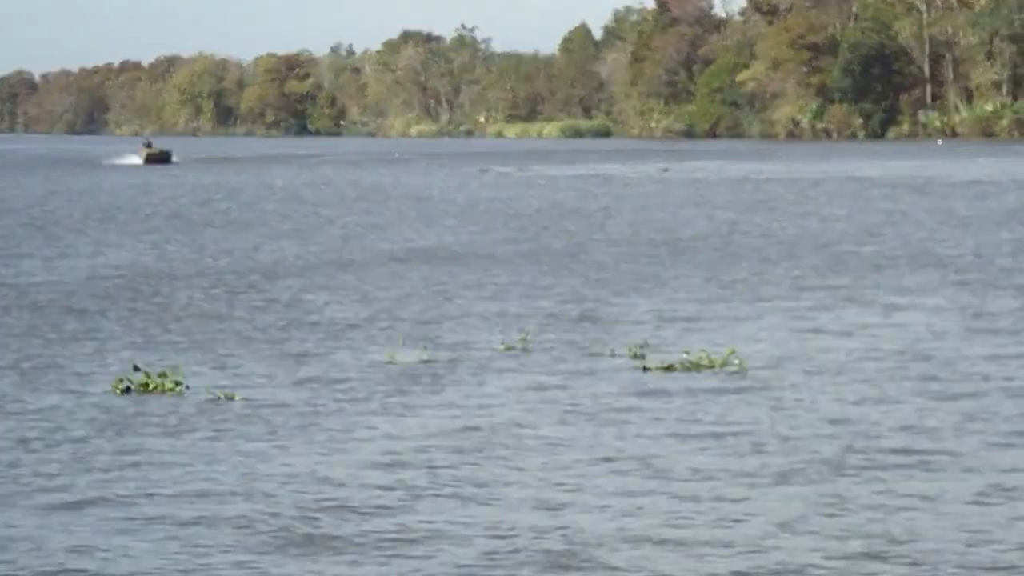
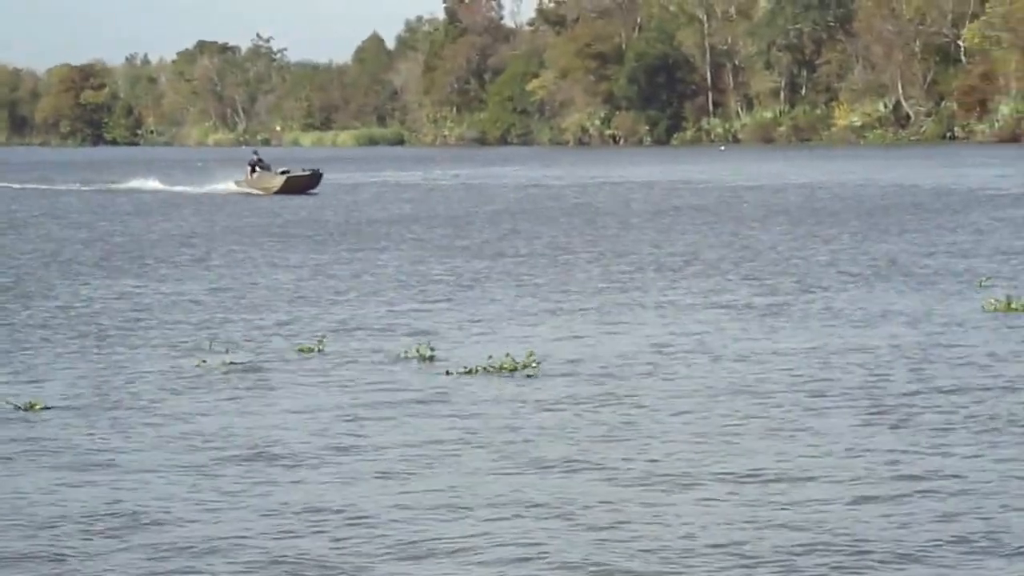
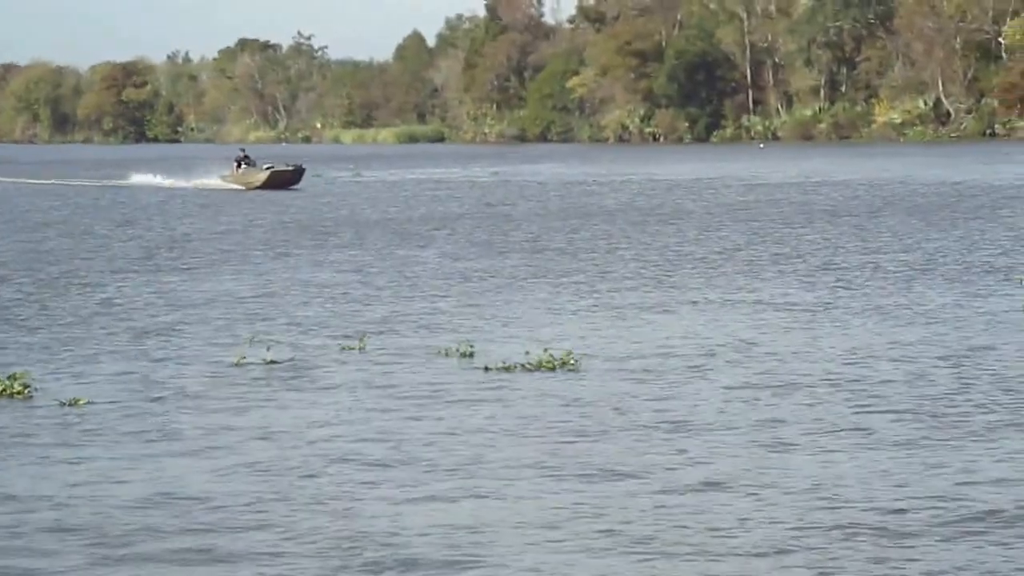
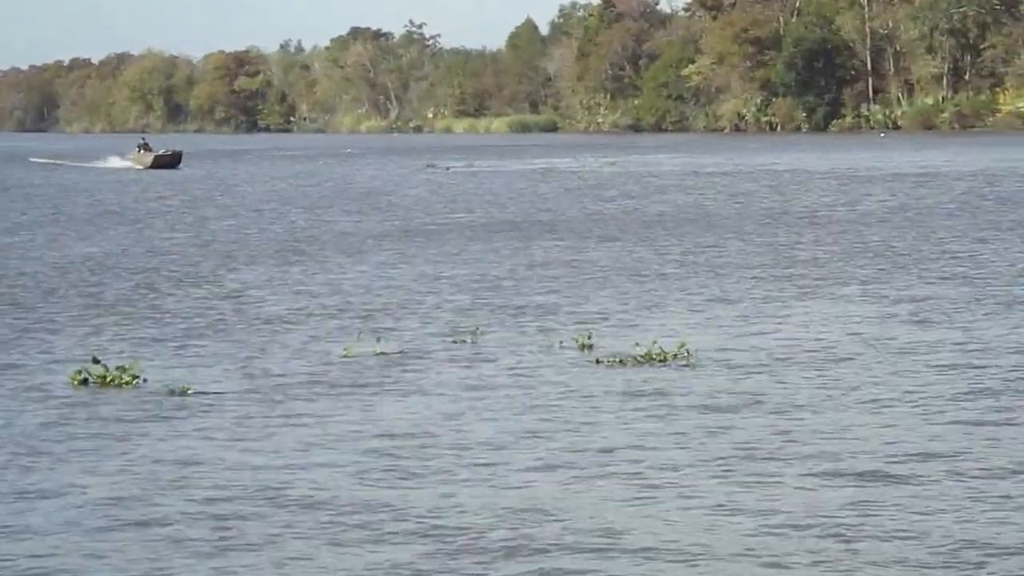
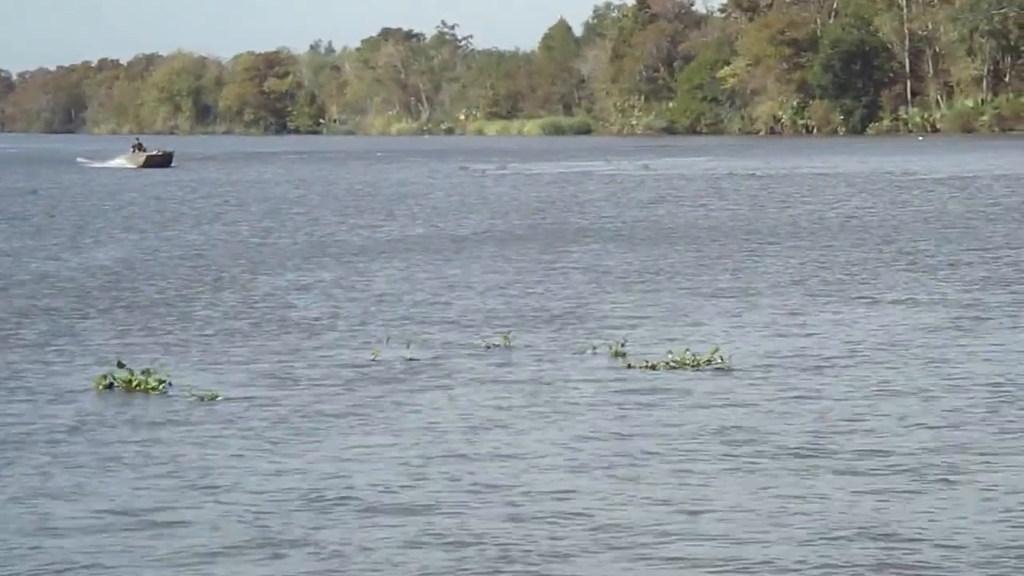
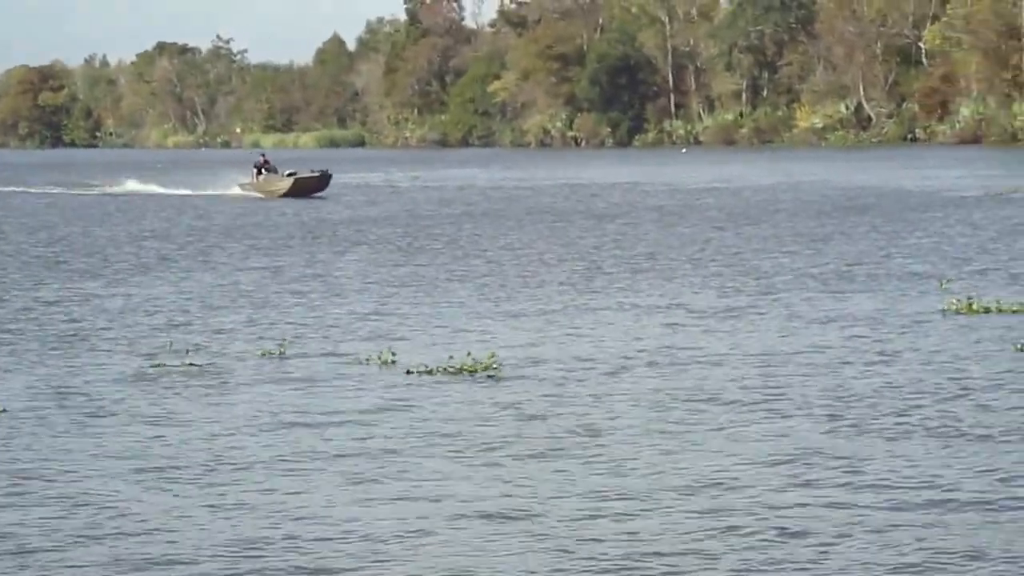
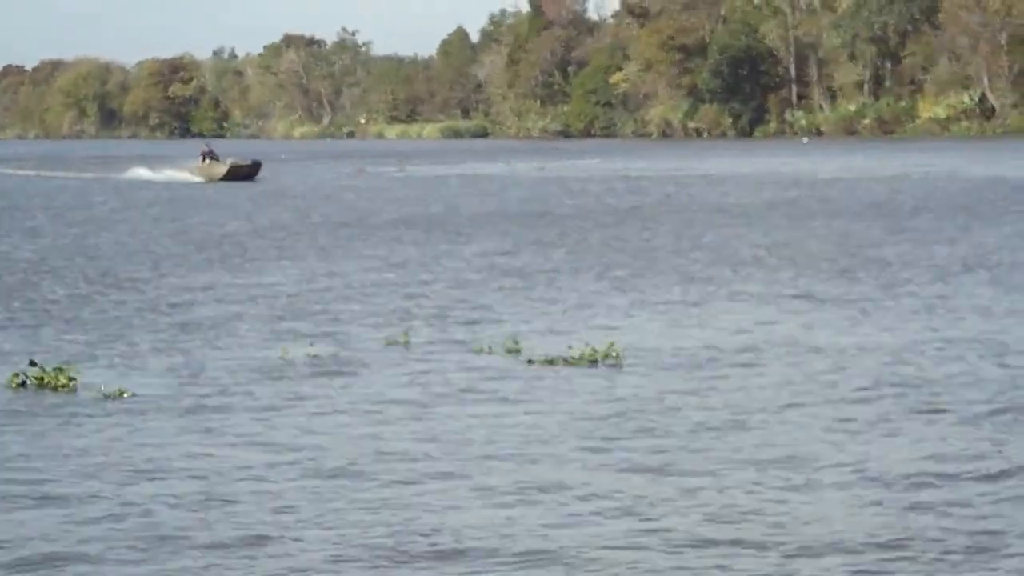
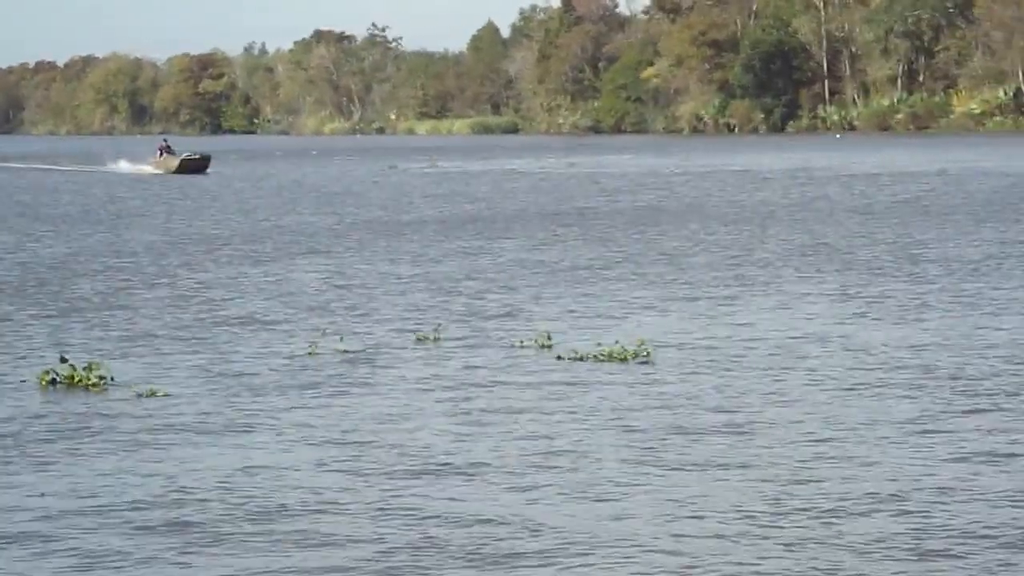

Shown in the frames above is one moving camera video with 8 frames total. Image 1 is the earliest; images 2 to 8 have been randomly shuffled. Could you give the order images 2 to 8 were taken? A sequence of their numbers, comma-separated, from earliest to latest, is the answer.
5, 4, 8, 7, 3, 2, 6
